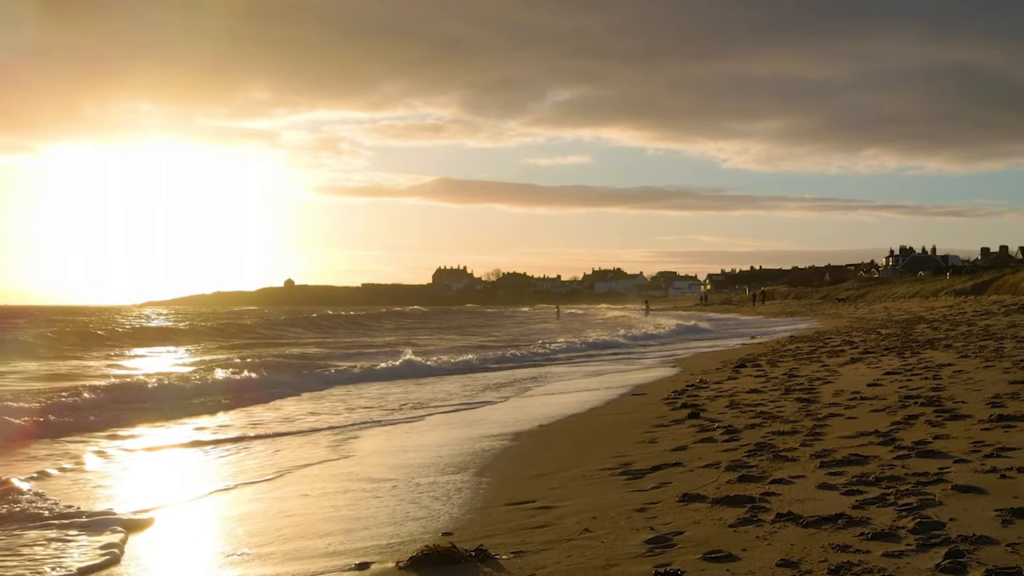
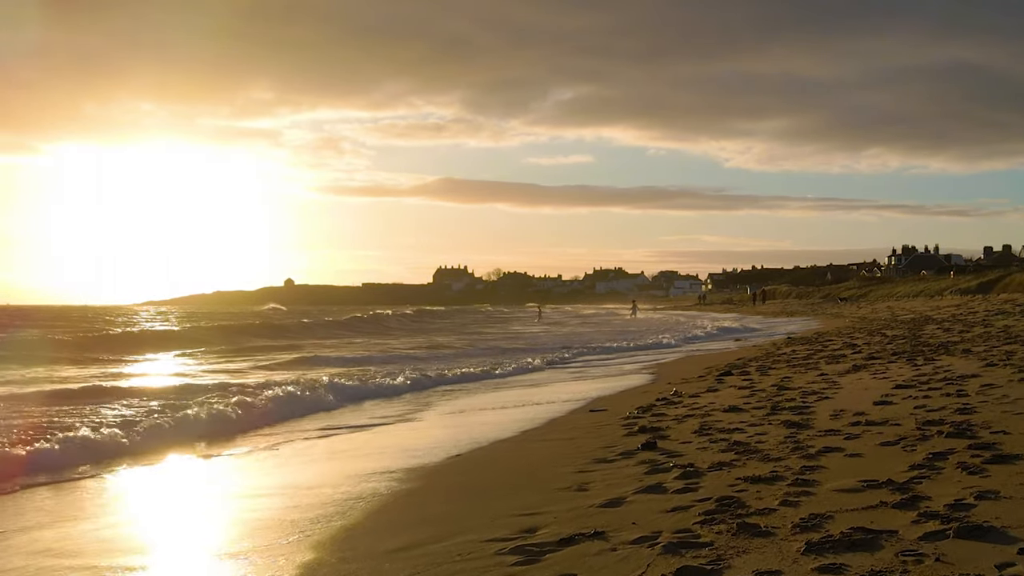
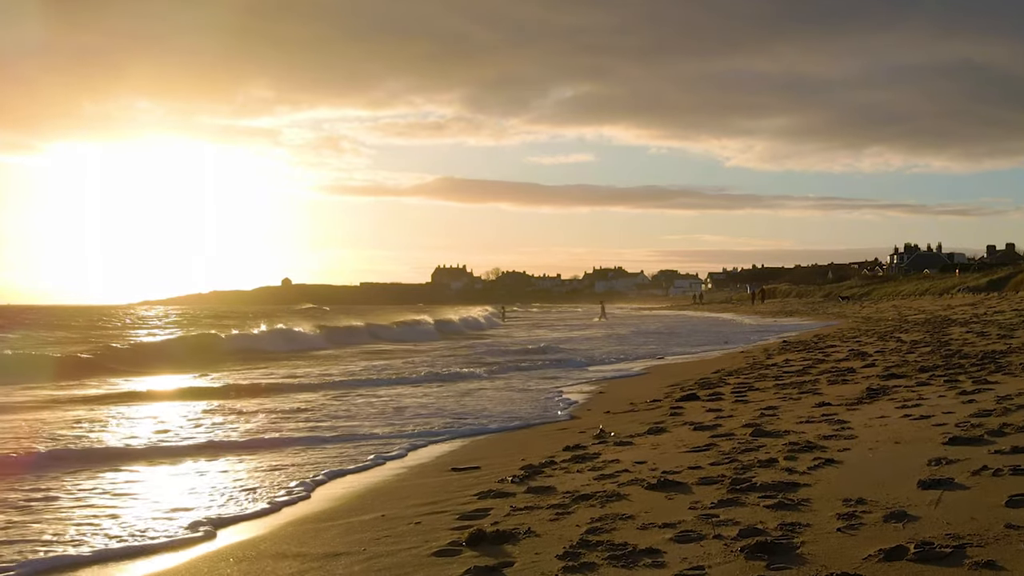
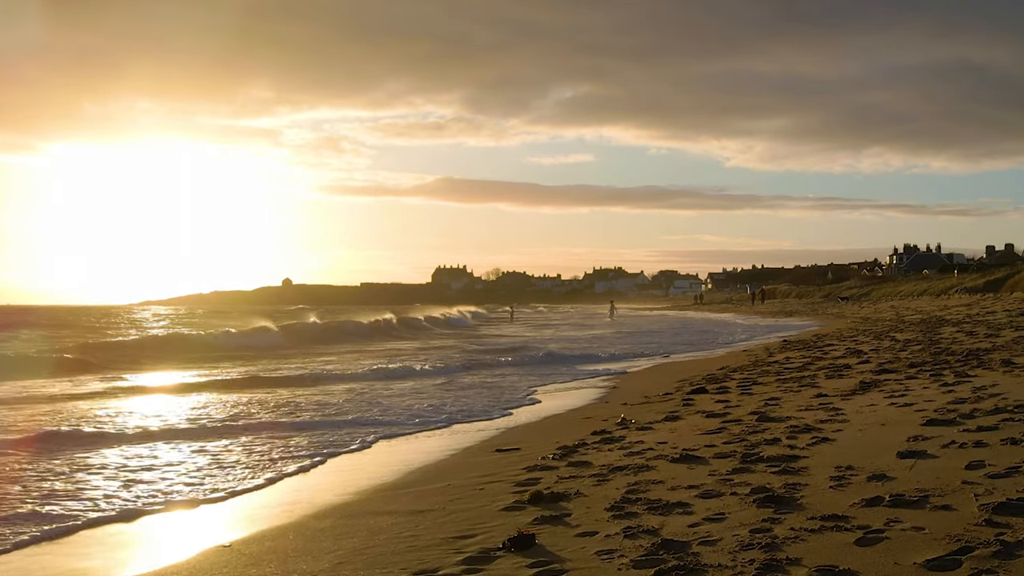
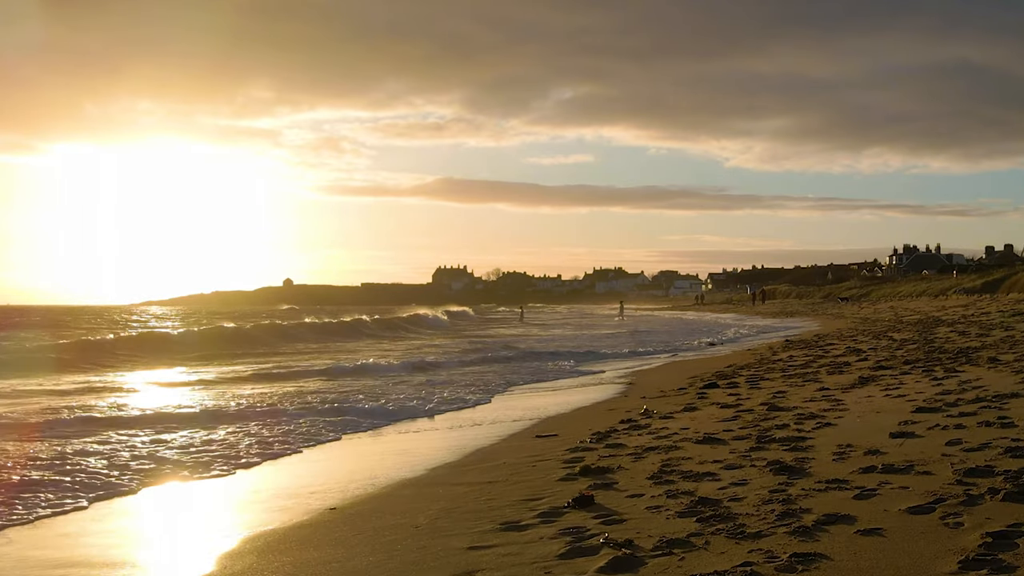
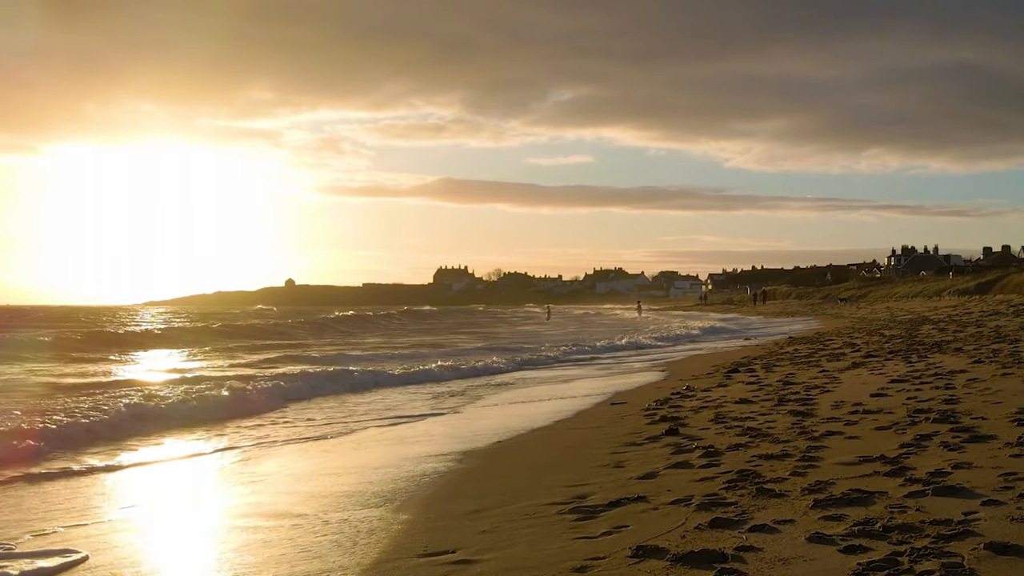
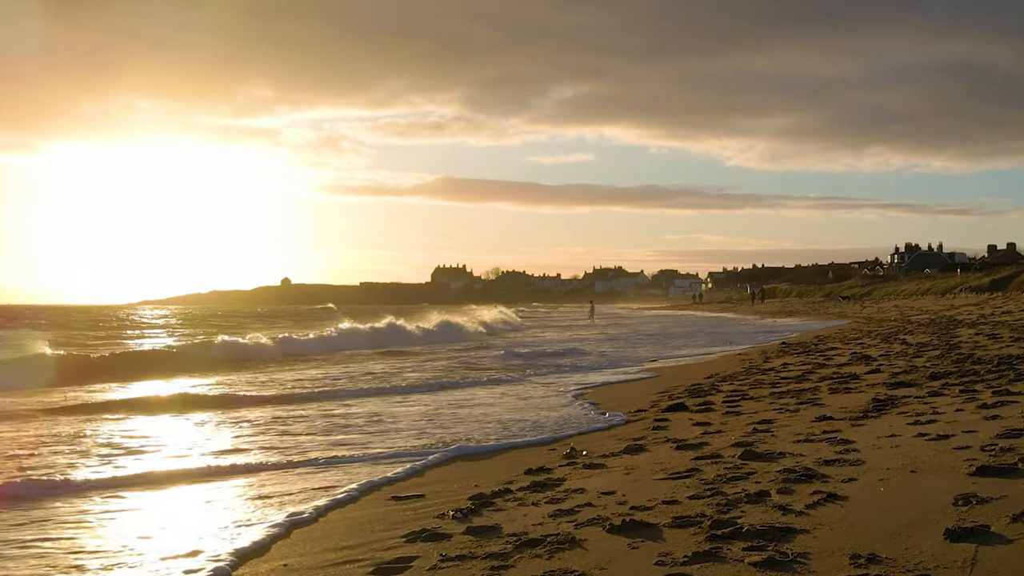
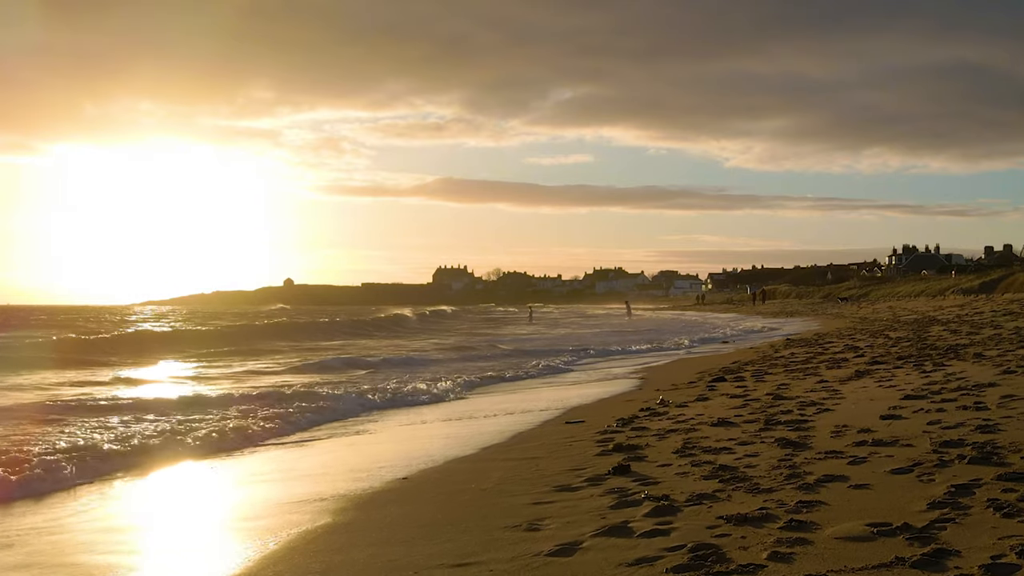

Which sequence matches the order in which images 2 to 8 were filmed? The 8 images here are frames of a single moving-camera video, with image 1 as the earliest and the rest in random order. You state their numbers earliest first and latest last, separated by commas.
6, 2, 8, 5, 4, 3, 7
